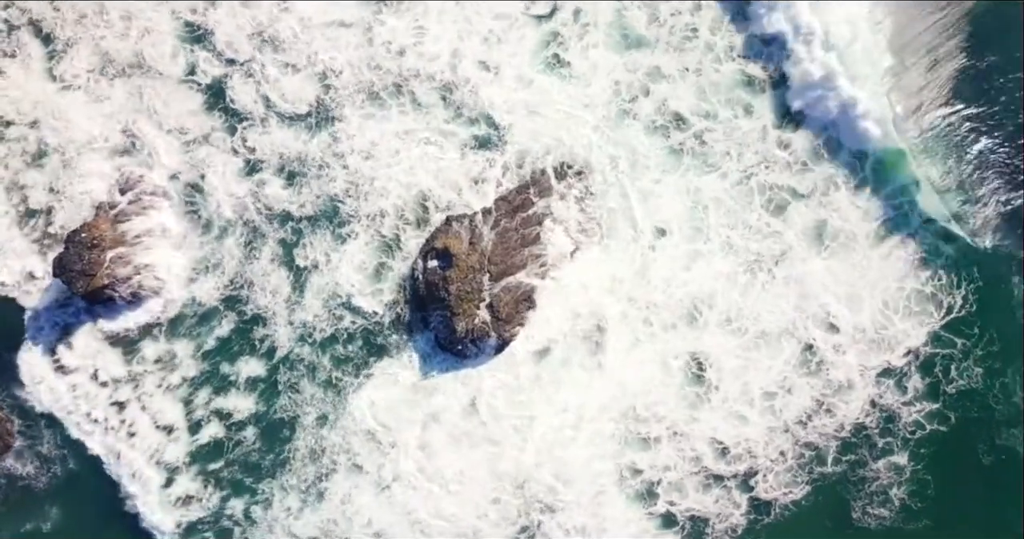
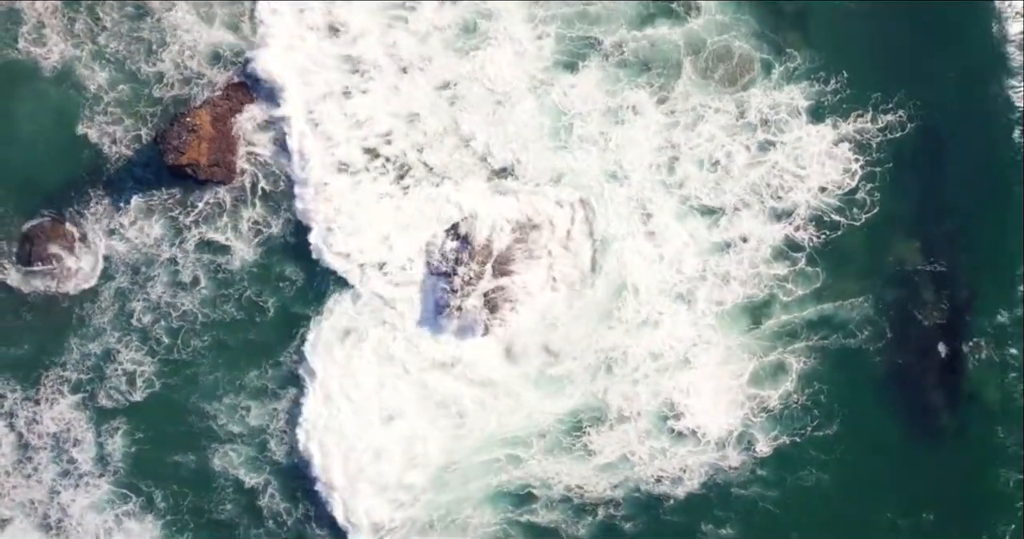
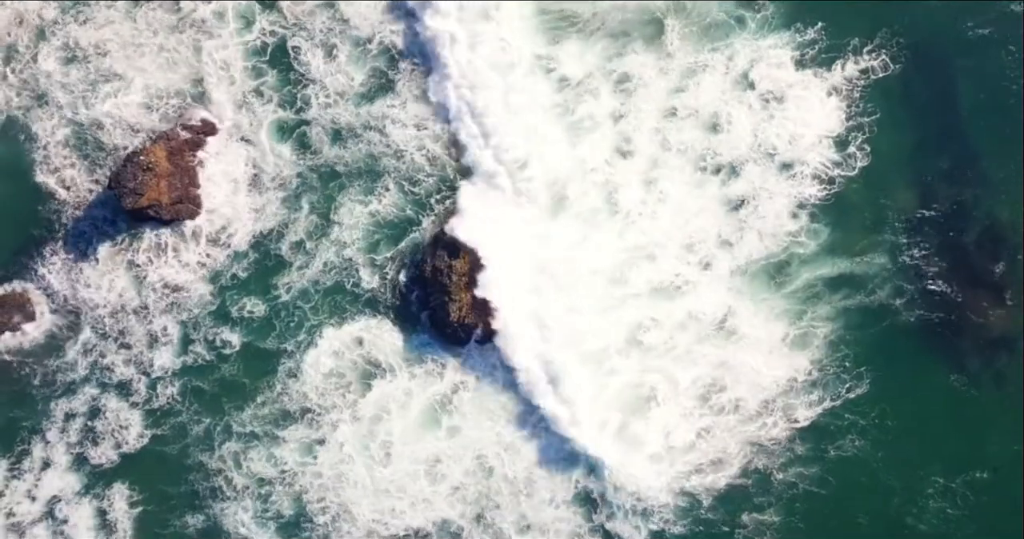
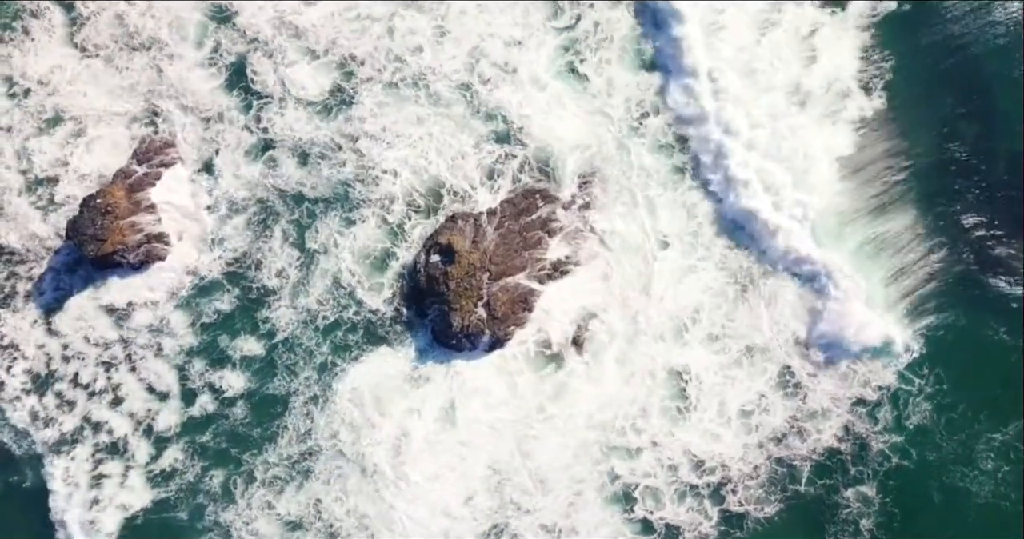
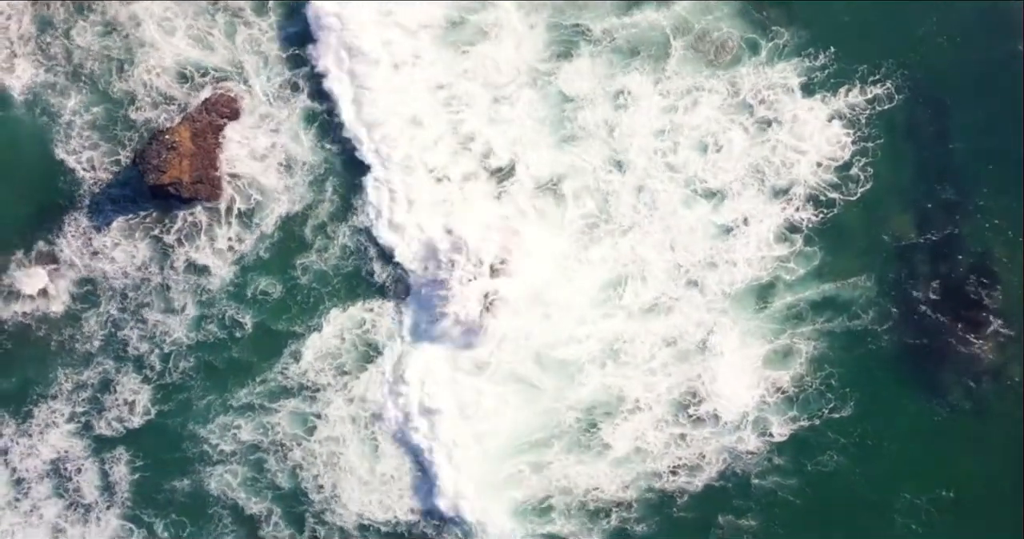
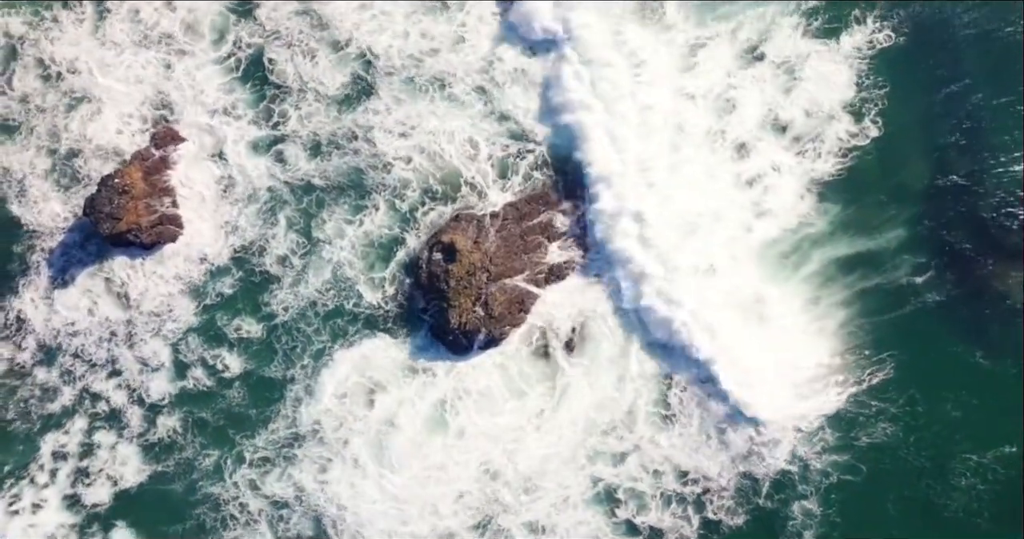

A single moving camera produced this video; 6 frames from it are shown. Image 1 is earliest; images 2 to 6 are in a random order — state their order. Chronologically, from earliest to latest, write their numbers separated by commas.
4, 6, 3, 5, 2
